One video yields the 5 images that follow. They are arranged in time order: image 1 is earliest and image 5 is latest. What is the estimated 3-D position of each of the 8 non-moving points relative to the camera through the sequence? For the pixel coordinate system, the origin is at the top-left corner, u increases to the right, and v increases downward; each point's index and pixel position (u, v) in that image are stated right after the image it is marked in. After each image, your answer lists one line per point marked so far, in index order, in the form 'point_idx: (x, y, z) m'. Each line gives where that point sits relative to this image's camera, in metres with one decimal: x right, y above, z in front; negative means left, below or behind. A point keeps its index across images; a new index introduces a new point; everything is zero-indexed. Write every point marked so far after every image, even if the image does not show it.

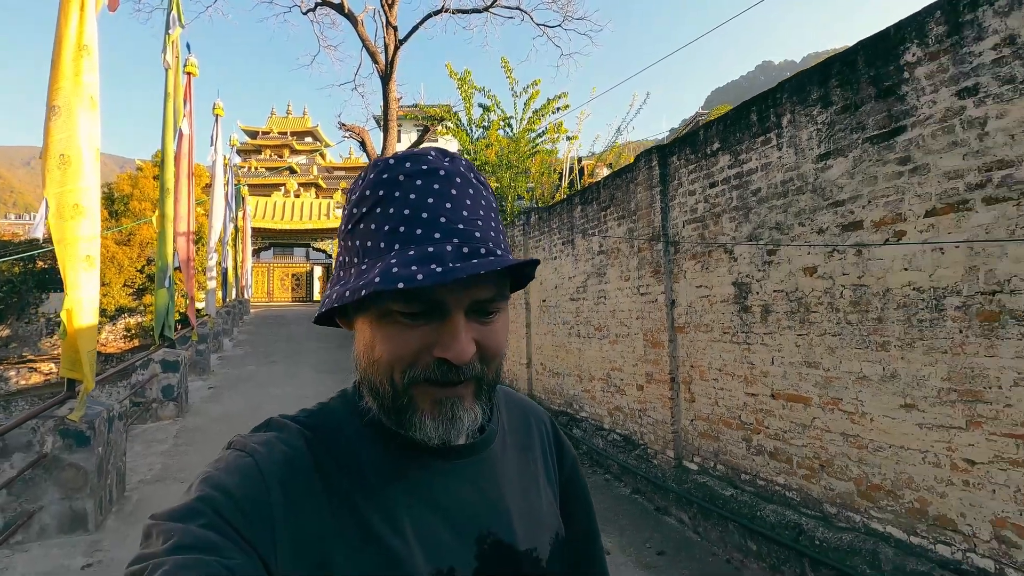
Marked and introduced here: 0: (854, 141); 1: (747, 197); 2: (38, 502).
0: (+2.1, +0.9, +3.4) m
1: (+1.8, +0.7, +4.2) m
2: (-3.9, -1.8, +4.5) m
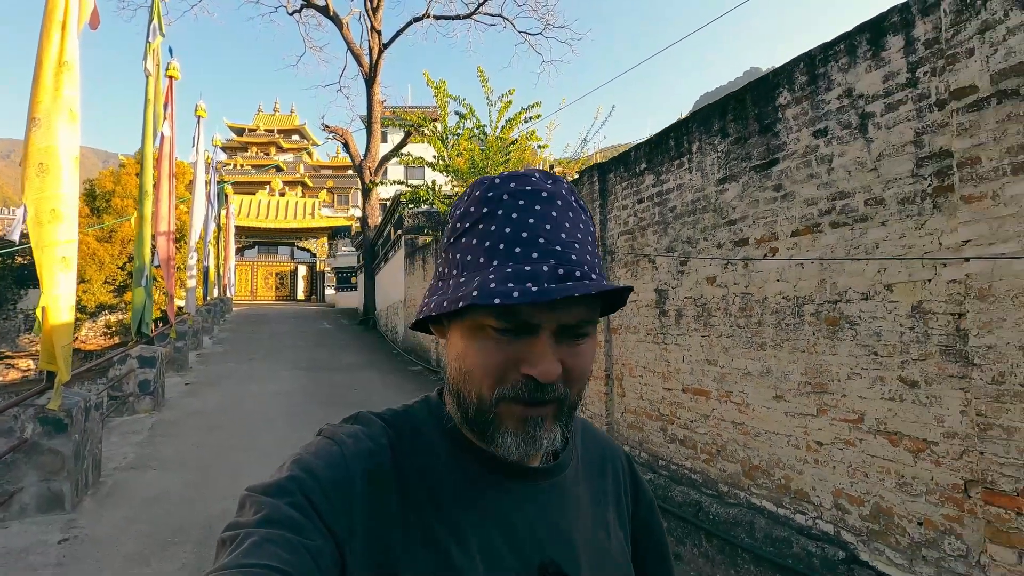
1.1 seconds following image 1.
0: (+1.7, +0.9, +3.9) m
1: (+1.4, +0.7, +4.8) m
2: (-4.4, -1.8, +4.8) m
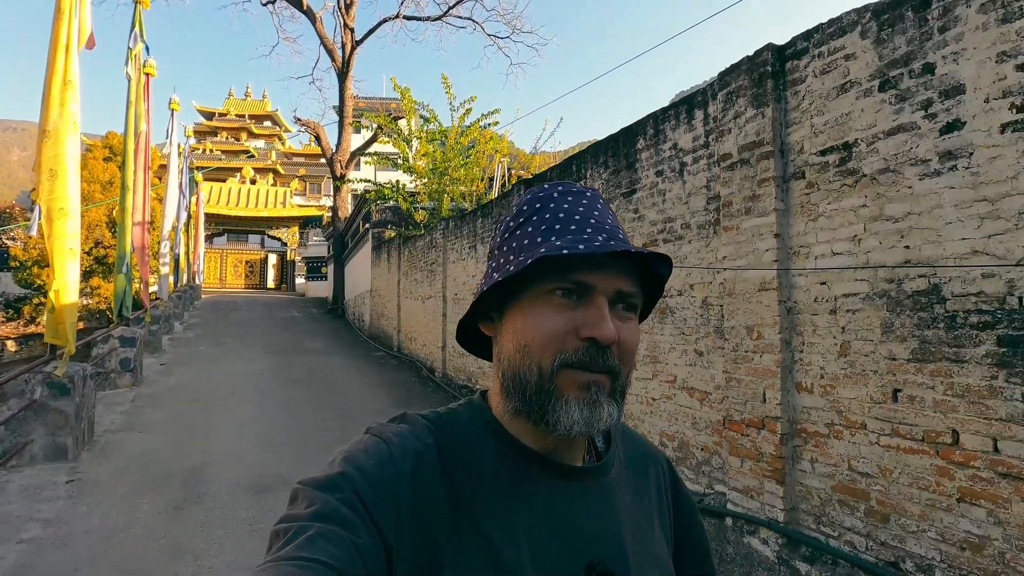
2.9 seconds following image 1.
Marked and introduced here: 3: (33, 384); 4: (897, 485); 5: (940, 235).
0: (+1.0, +0.9, +5.1) m
1: (+0.6, +0.7, +6.0) m
2: (-5.2, -1.6, +5.8) m
3: (-5.1, -1.0, +5.8) m
4: (+2.0, -1.0, +2.7) m
5: (+2.0, +0.3, +2.6) m
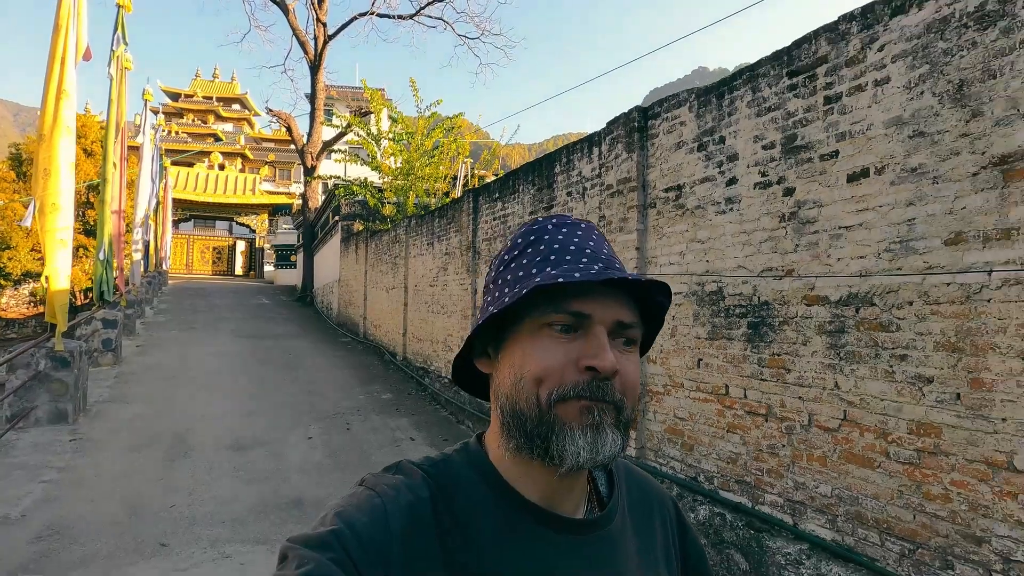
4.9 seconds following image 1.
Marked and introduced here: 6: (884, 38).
0: (+0.3, +0.9, +6.3) m
1: (-0.1, +0.8, +7.1) m
2: (-5.9, -1.4, +6.7) m
3: (-5.9, -0.8, +6.7) m
4: (+1.4, -1.0, +4.0) m
5: (+1.5, +0.2, +3.8) m
6: (+2.0, +1.3, +2.9) m
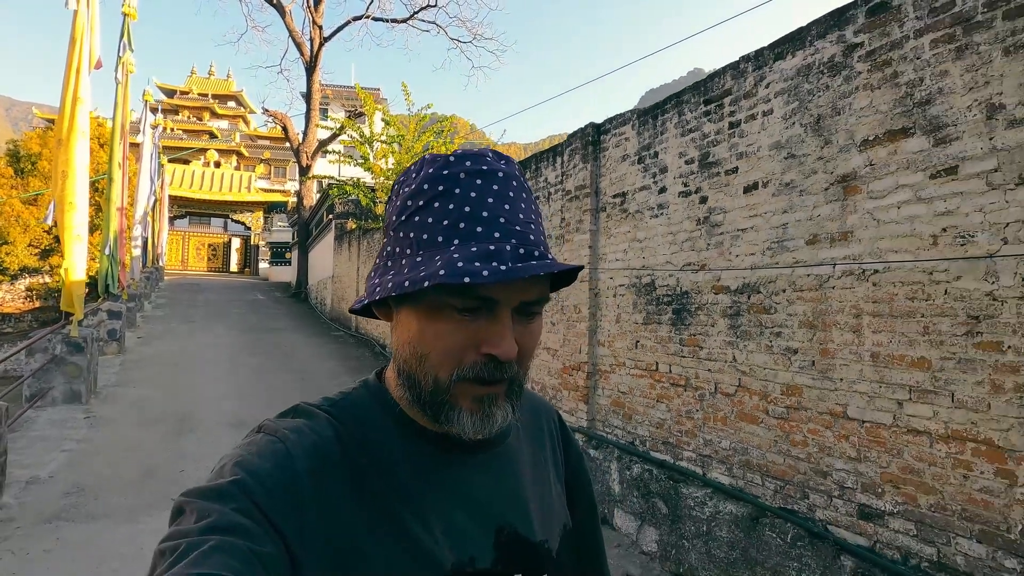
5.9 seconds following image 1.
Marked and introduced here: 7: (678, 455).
0: (0.0, +1.0, +7.0) m
1: (-0.4, +0.9, +7.8) m
2: (-6.3, -1.3, +7.3) m
3: (-6.2, -0.7, +7.3) m
4: (+1.1, -0.9, +4.7) m
5: (+1.2, +0.3, +4.5) m
6: (+1.7, +1.4, +3.6) m
7: (+1.3, -1.3, +4.2) m
